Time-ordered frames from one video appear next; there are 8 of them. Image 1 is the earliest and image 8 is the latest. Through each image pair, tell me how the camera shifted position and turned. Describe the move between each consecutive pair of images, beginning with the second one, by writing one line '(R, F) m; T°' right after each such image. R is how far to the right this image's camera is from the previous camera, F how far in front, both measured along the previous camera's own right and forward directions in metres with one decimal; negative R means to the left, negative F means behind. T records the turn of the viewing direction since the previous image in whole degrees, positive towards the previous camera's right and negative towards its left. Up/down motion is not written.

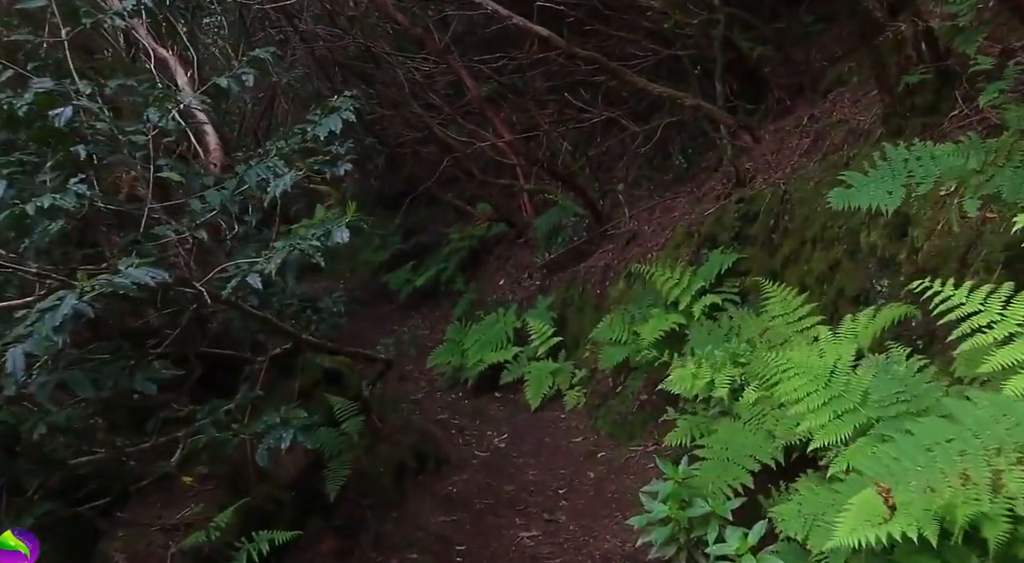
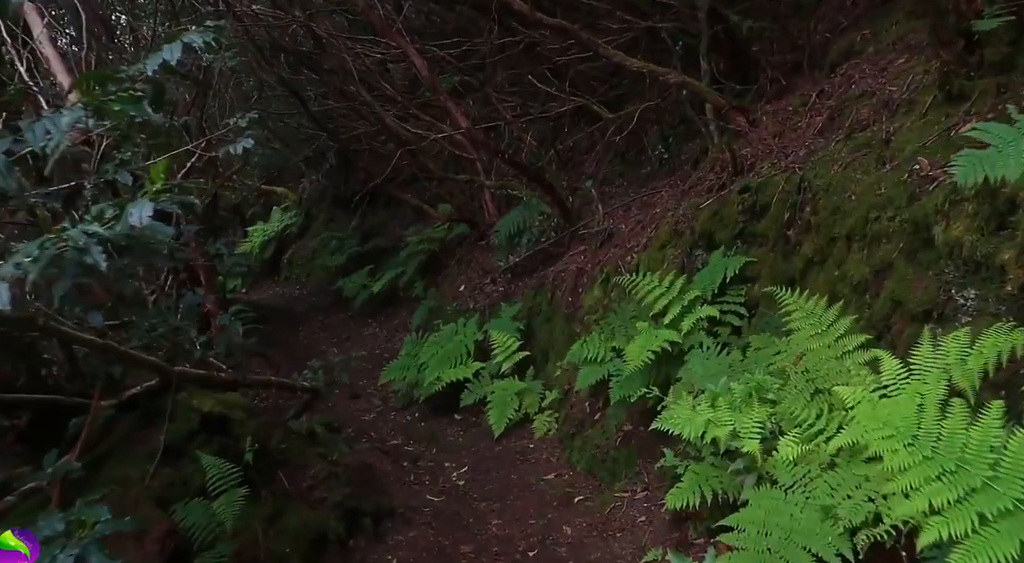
(+0.1, +1.2) m; +2°
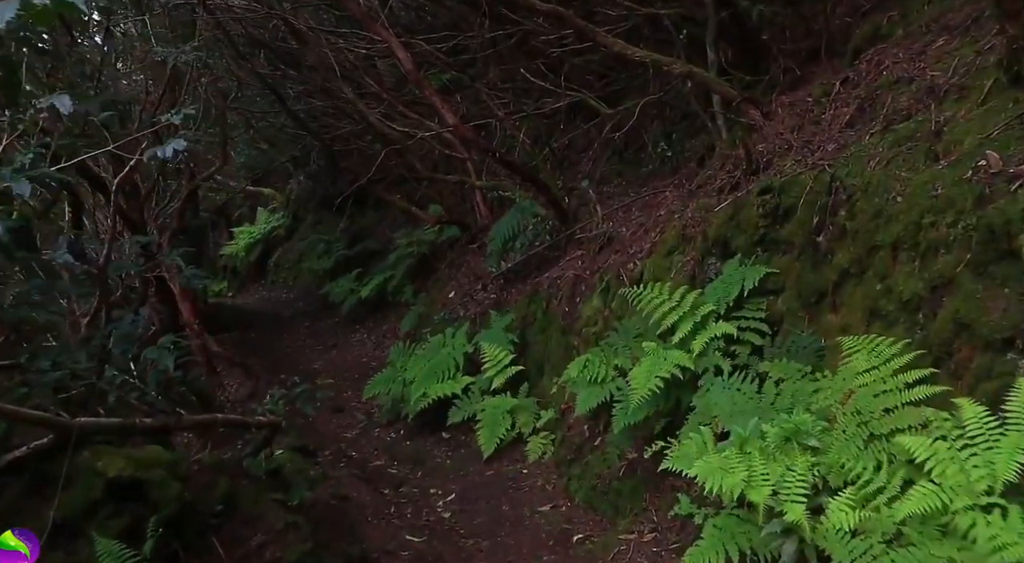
(0.0, +0.7) m; 0°
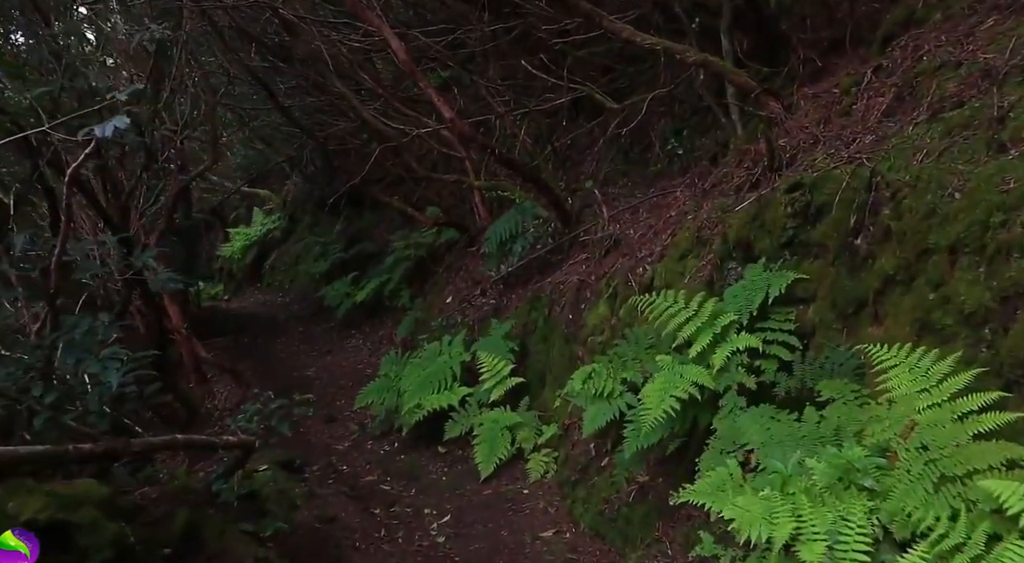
(0.0, +0.5) m; 0°
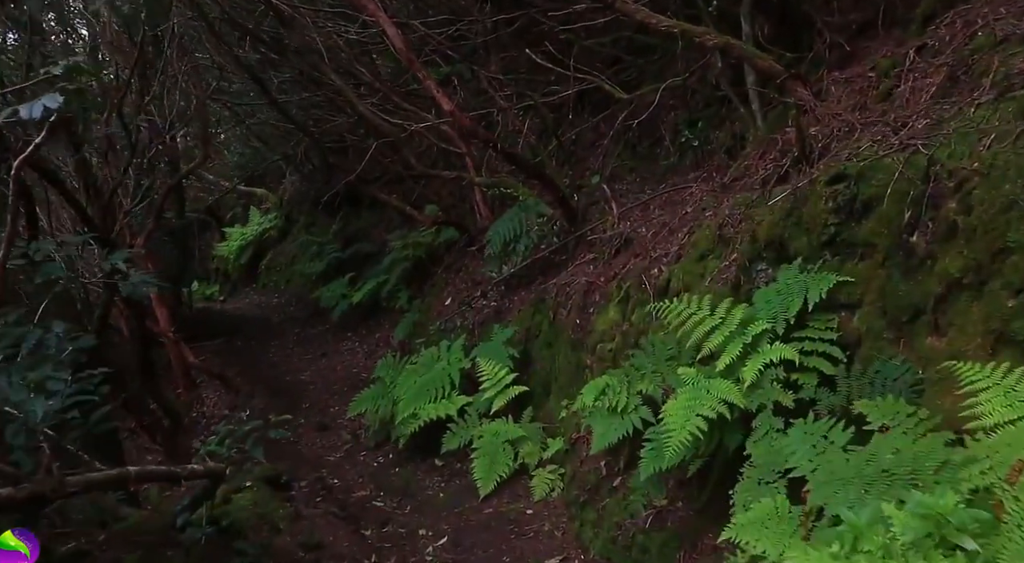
(0.0, +0.5) m; 0°
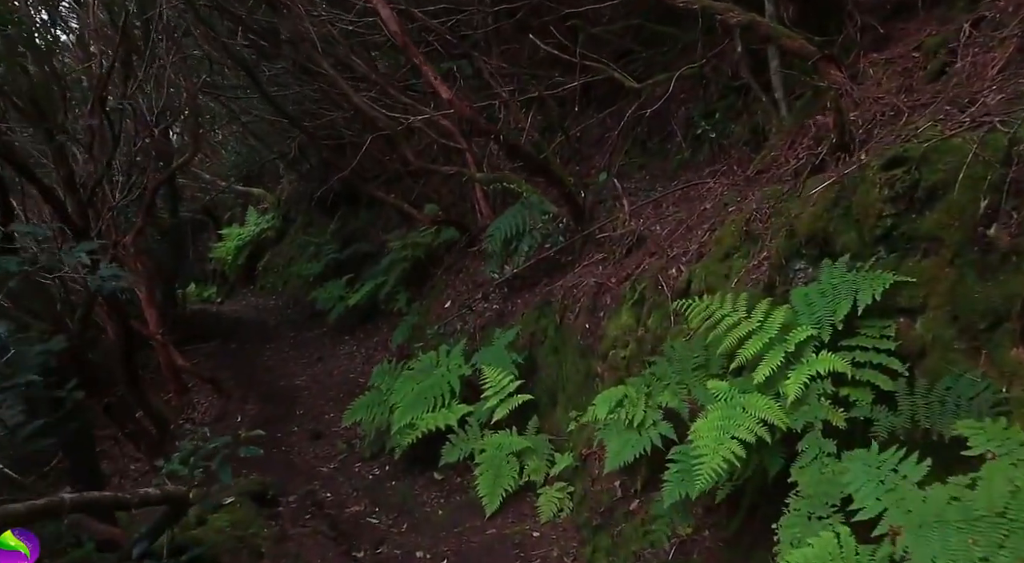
(0.0, +0.5) m; 0°
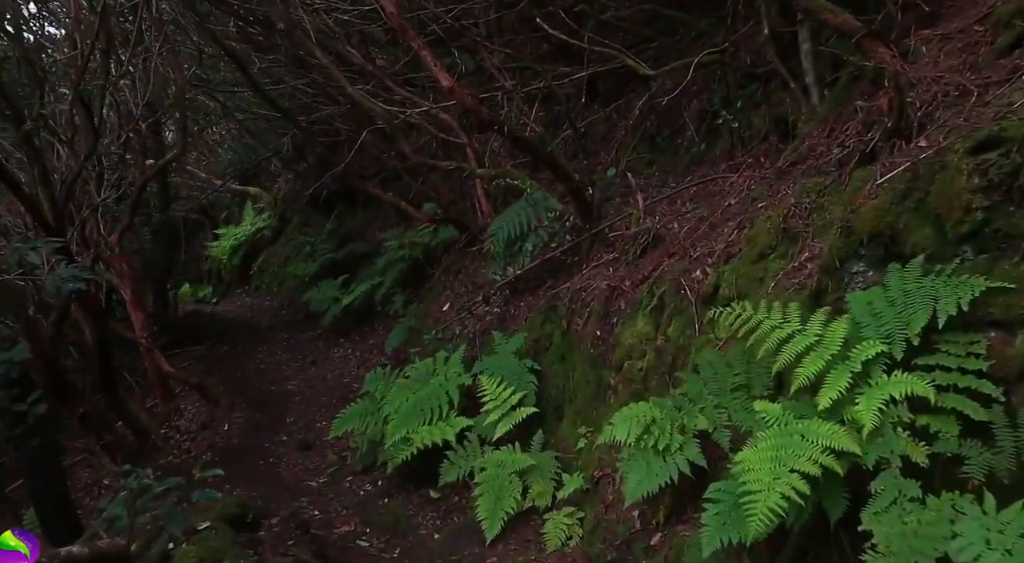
(0.0, +0.6) m; 0°
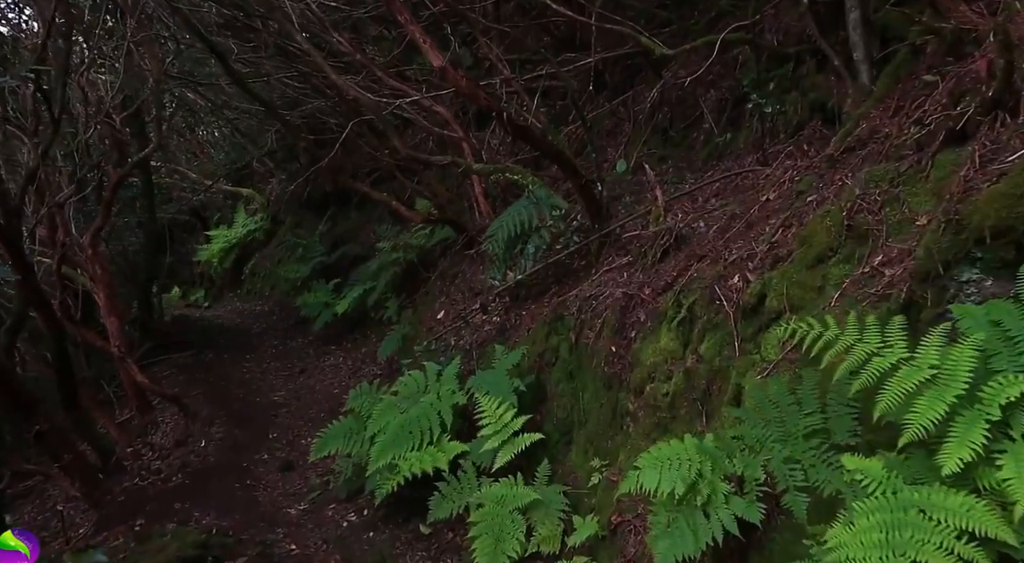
(0.0, +0.8) m; 0°
